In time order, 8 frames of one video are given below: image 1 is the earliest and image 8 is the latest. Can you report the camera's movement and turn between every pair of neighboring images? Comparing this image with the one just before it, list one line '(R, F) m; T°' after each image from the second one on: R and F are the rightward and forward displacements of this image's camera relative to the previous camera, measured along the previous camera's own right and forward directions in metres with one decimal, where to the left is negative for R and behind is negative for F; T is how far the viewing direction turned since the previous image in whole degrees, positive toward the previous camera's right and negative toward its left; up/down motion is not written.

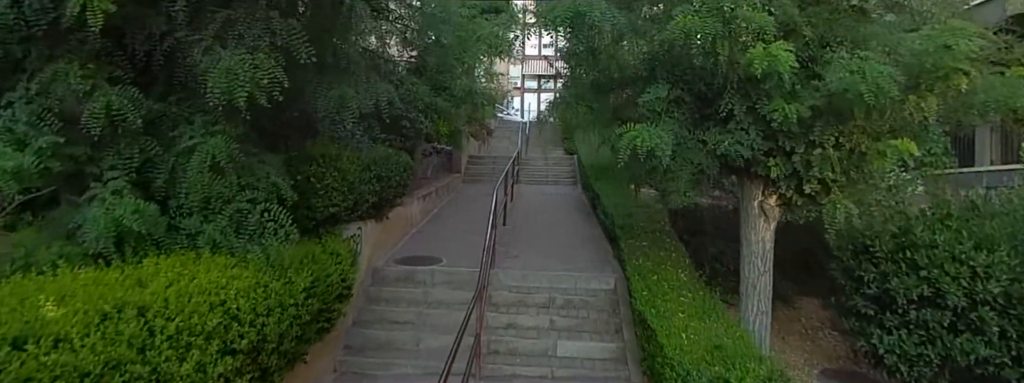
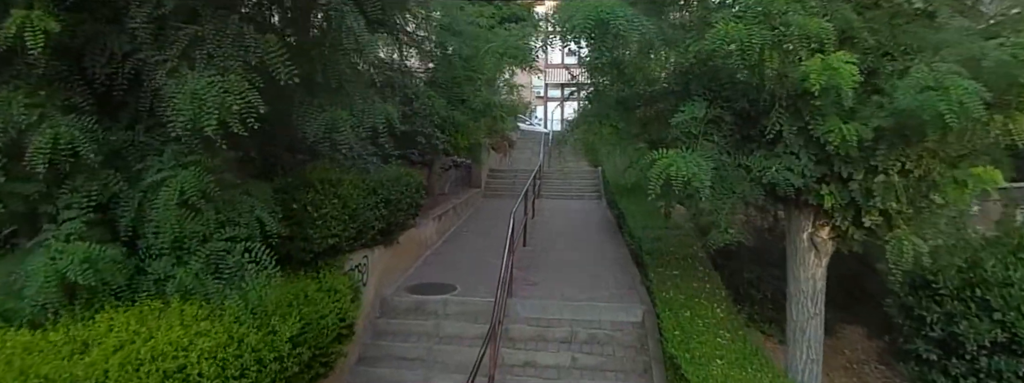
(+0.1, +0.4) m; -3°
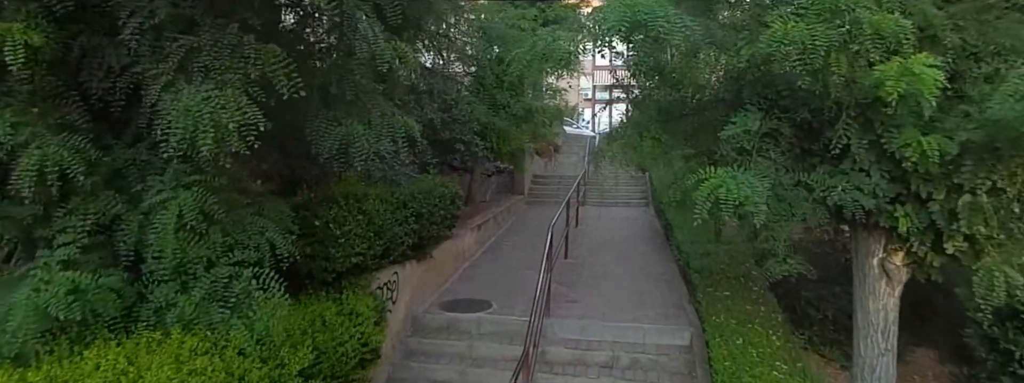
(+0.1, +0.3) m; -5°
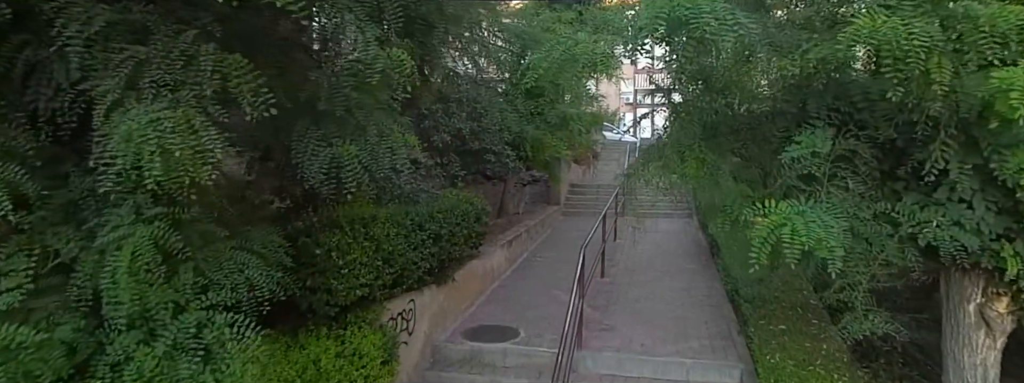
(+0.1, +0.5) m; -5°
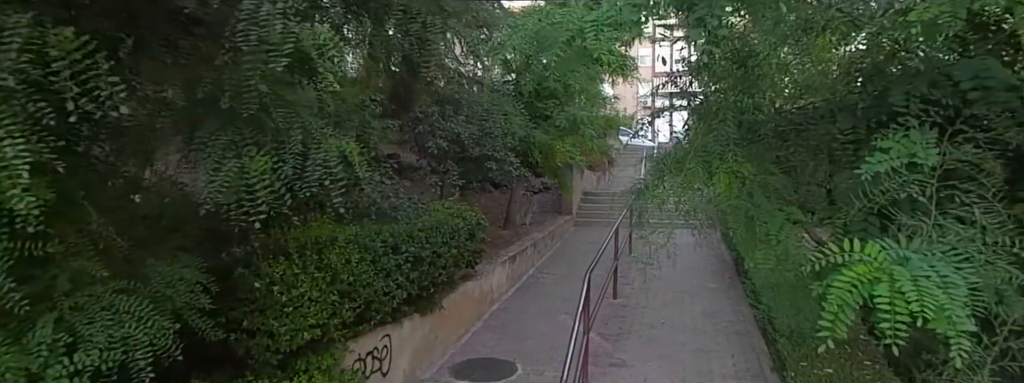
(+0.2, +0.7) m; -2°
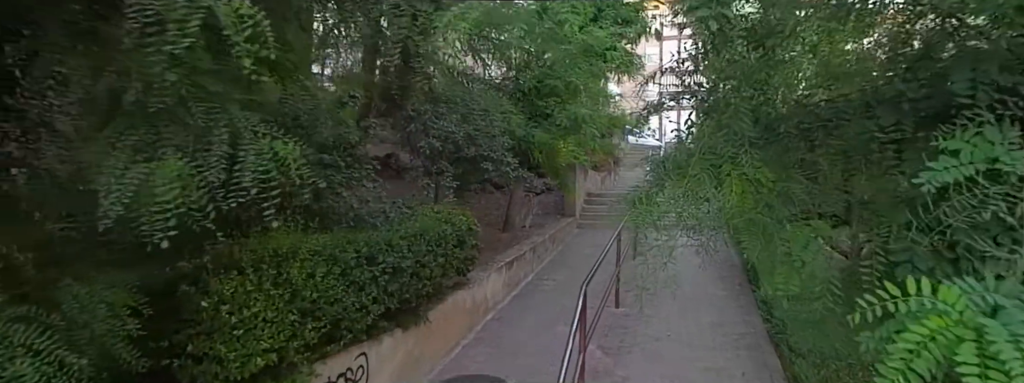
(+0.1, +0.4) m; -1°
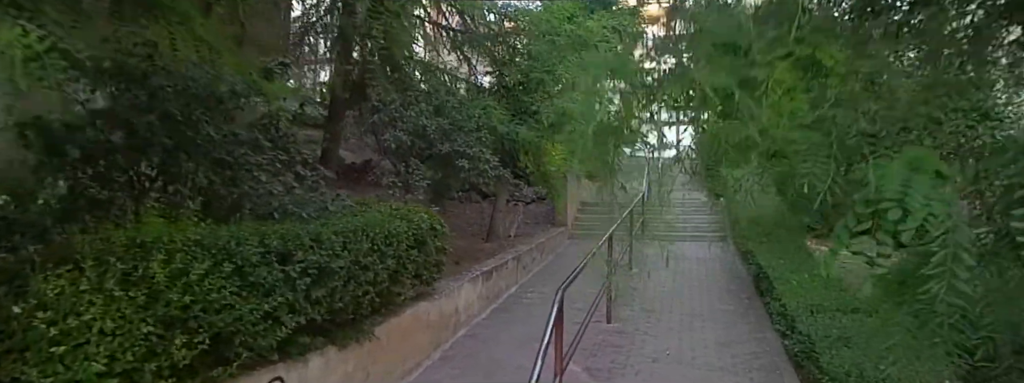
(+0.3, +0.8) m; 0°
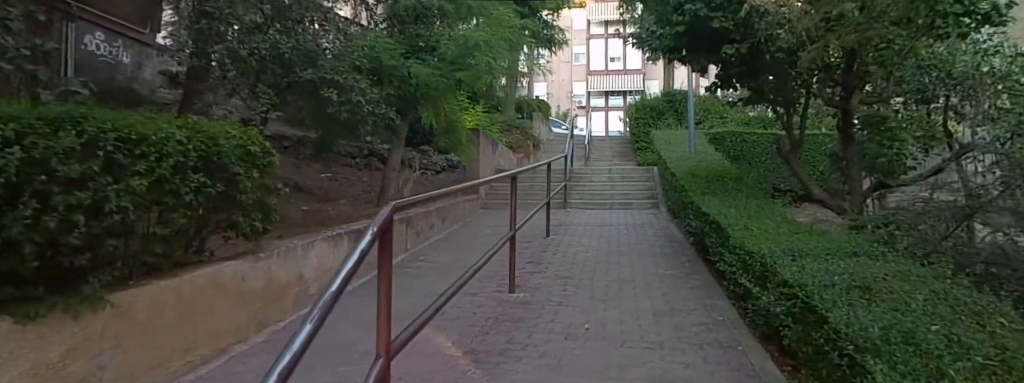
(+0.4, +1.2) m; +8°
